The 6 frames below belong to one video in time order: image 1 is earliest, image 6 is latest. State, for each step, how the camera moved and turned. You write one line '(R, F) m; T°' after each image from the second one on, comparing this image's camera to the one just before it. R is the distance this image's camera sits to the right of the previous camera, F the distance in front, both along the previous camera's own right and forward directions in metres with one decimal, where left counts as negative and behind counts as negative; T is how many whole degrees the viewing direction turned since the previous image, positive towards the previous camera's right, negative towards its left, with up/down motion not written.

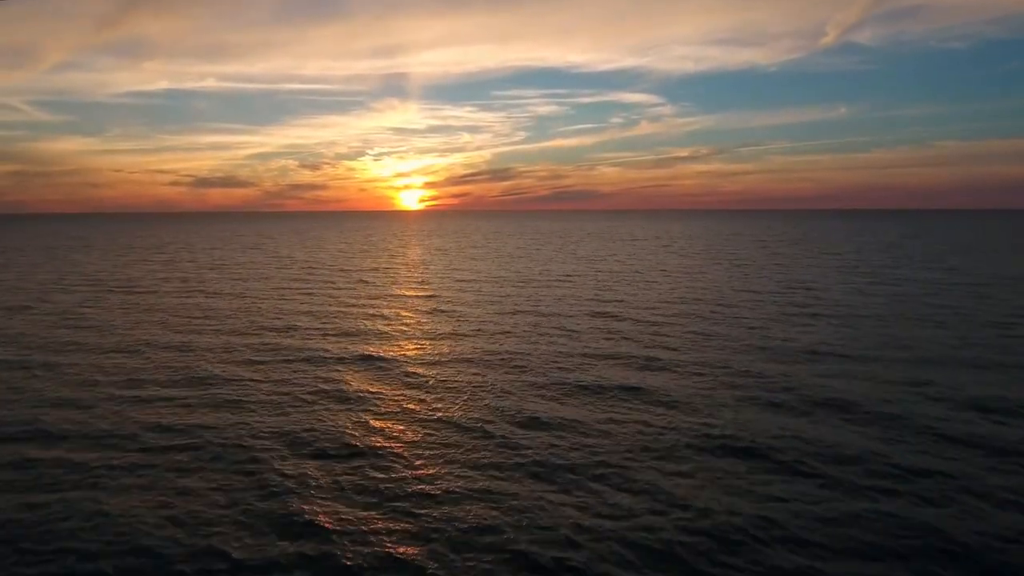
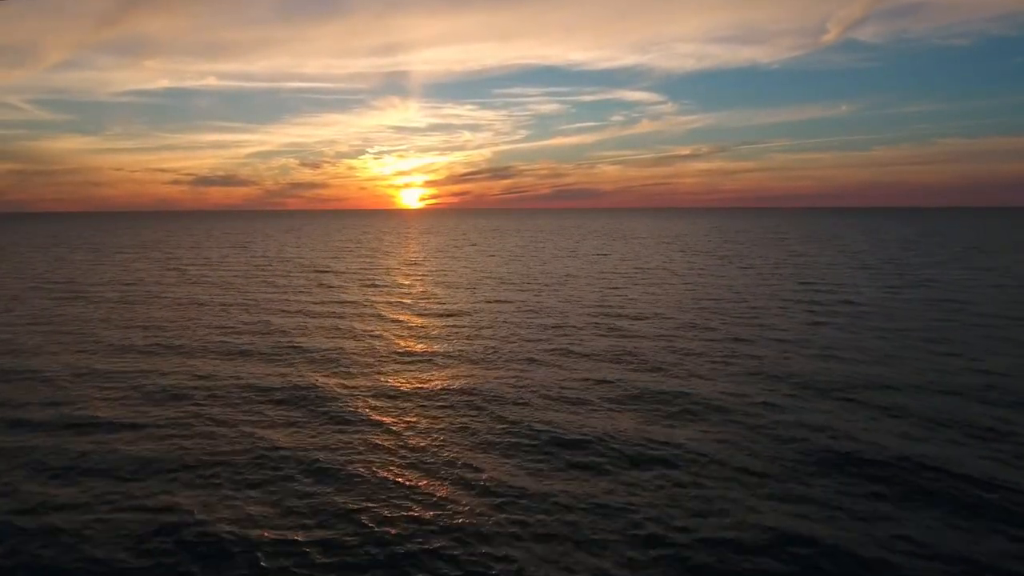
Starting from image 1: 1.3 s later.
(+0.4, +4.6) m; 0°
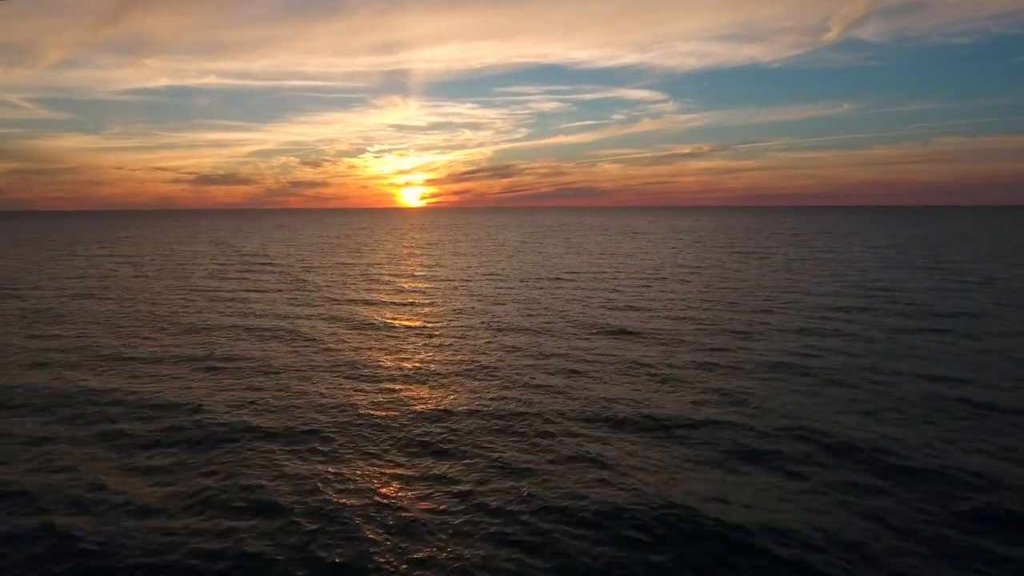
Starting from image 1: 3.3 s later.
(+0.2, +5.6) m; 0°
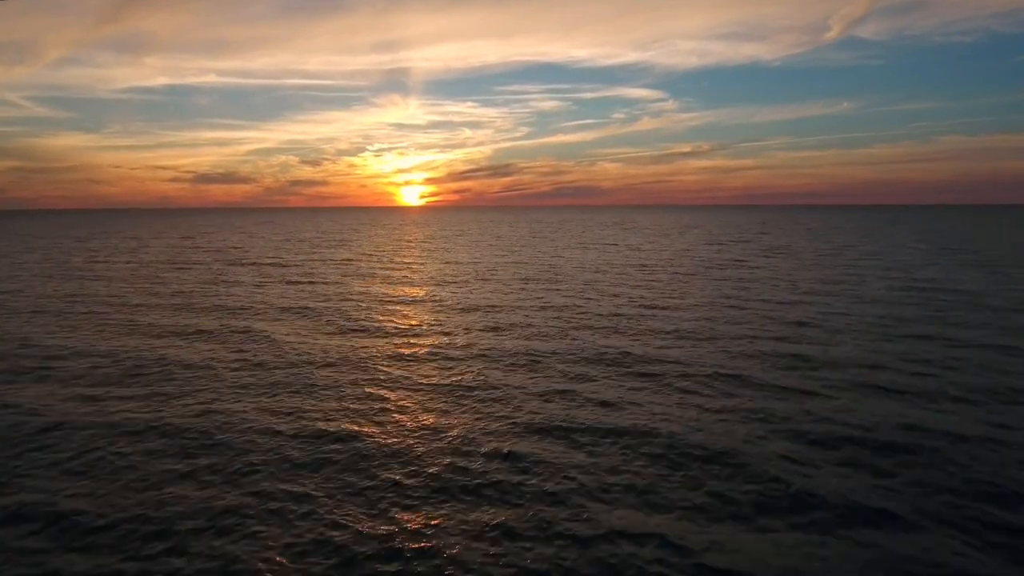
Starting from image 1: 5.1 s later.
(+0.4, +6.0) m; 0°
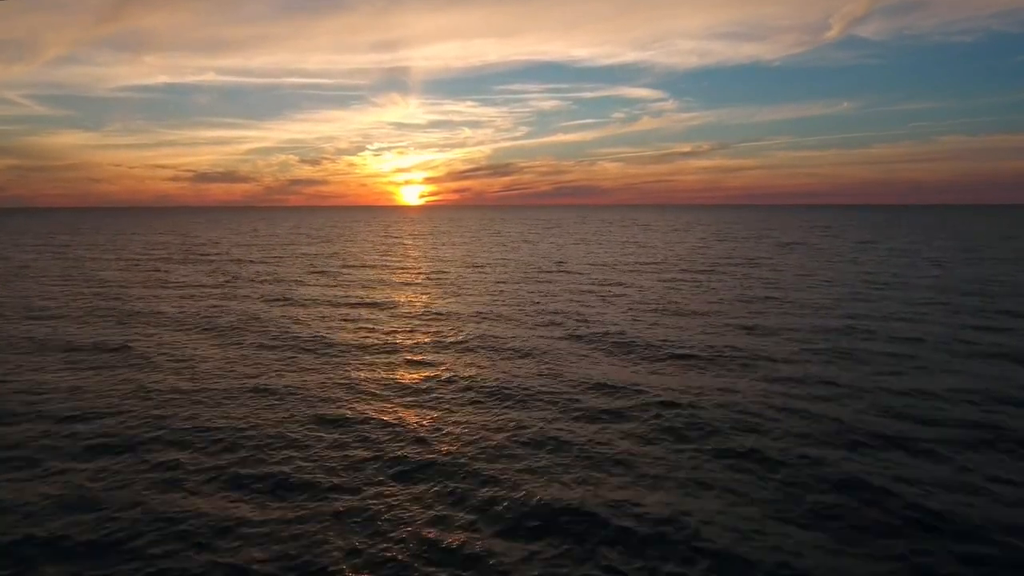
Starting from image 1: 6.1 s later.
(+0.1, +4.2) m; 0°
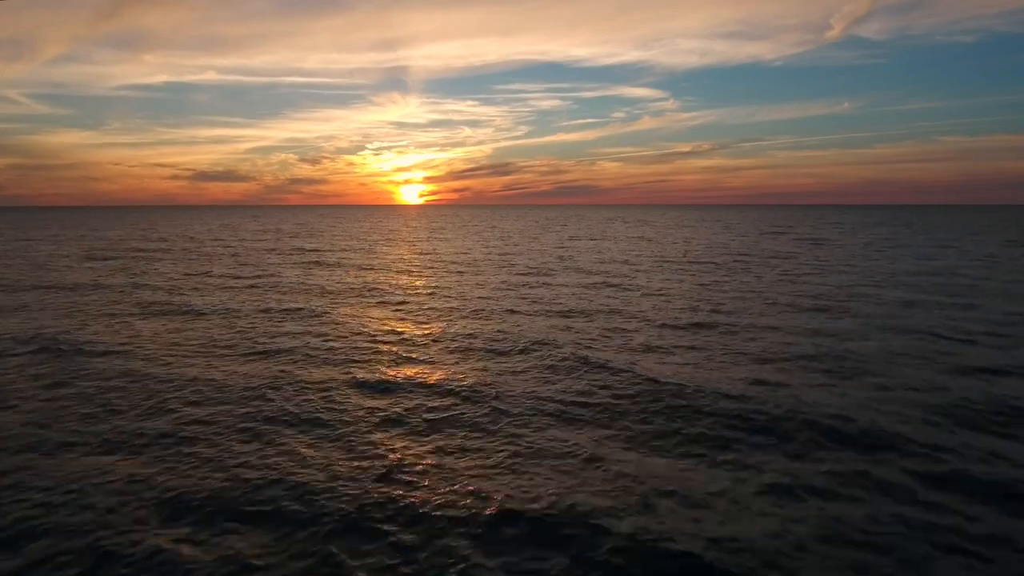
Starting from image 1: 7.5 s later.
(+0.2, +5.8) m; 0°
